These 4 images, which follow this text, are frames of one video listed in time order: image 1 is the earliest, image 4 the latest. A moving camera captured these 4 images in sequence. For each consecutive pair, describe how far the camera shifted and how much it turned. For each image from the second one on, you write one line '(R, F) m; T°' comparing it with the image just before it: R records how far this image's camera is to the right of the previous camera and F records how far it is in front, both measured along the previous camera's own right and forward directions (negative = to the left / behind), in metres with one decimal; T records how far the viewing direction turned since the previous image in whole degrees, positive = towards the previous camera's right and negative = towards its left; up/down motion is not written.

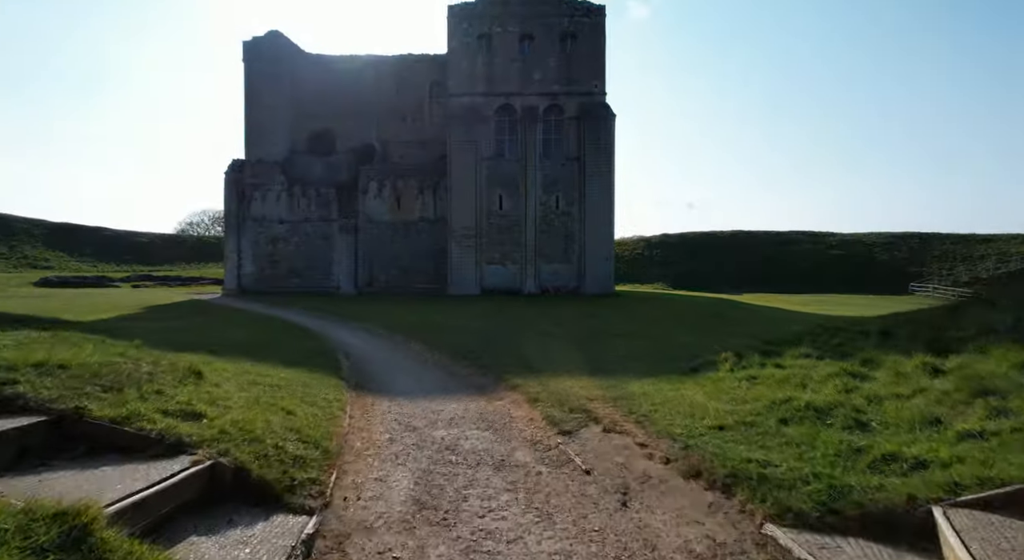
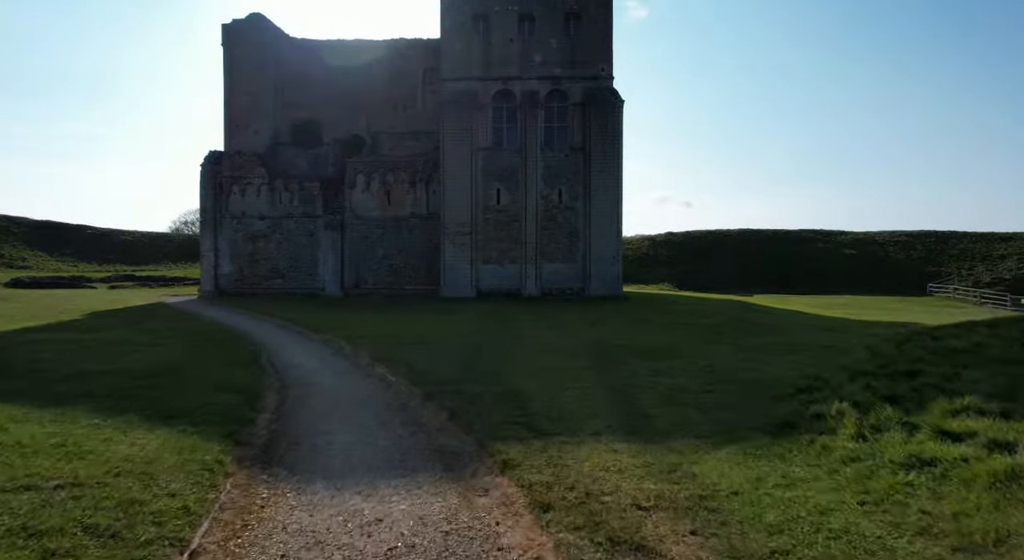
(0.0, +2.5) m; 0°
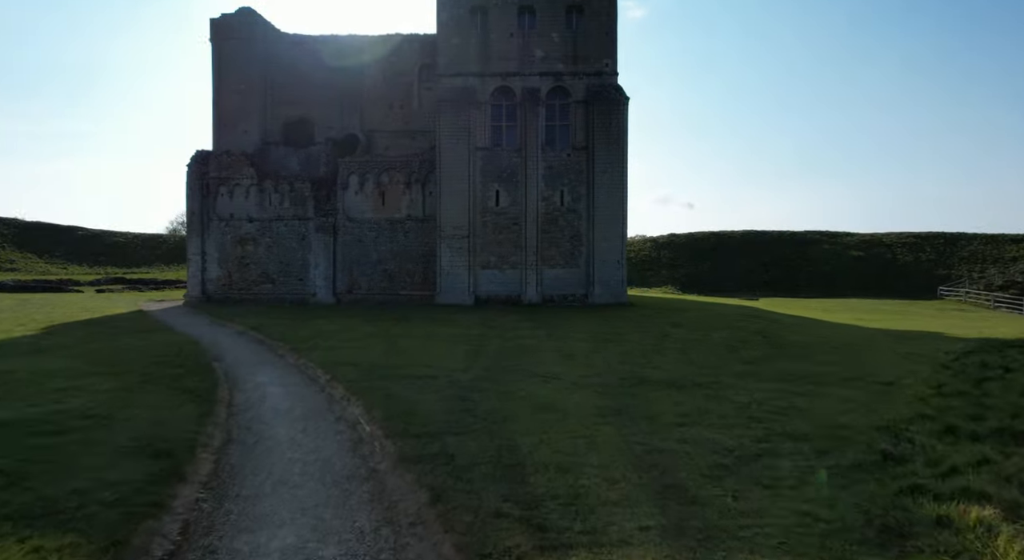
(0.0, +1.3) m; 0°
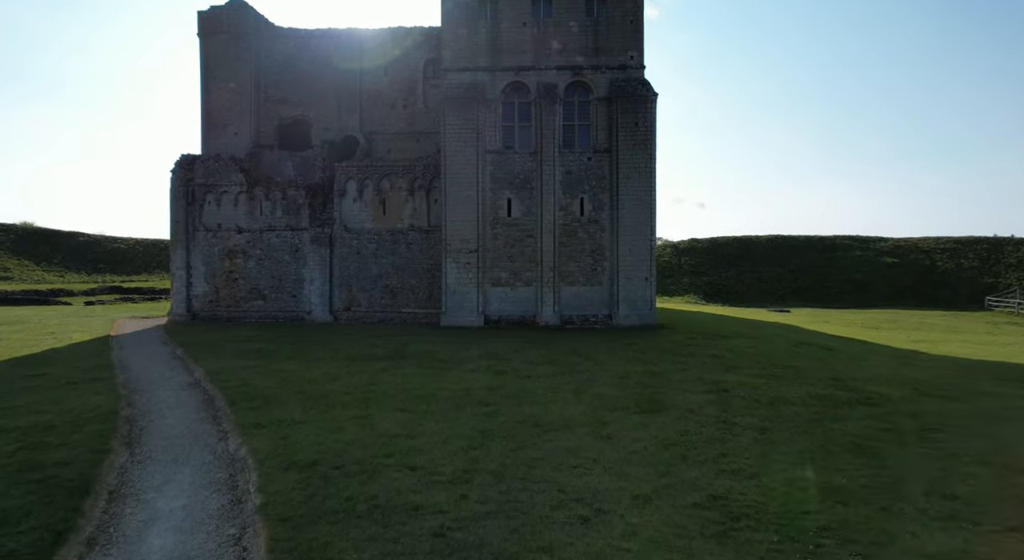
(-0.1, +2.9) m; -1°
